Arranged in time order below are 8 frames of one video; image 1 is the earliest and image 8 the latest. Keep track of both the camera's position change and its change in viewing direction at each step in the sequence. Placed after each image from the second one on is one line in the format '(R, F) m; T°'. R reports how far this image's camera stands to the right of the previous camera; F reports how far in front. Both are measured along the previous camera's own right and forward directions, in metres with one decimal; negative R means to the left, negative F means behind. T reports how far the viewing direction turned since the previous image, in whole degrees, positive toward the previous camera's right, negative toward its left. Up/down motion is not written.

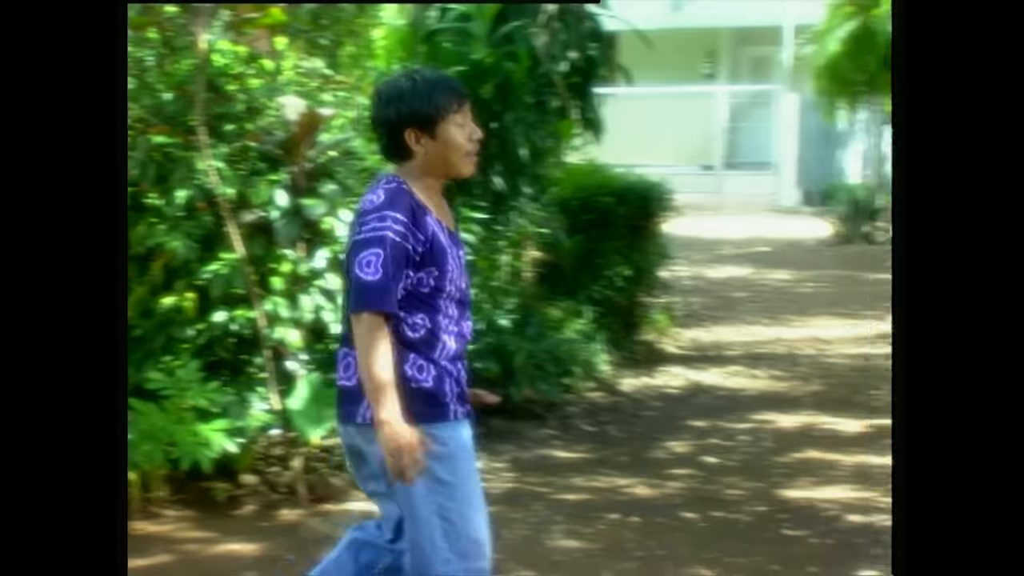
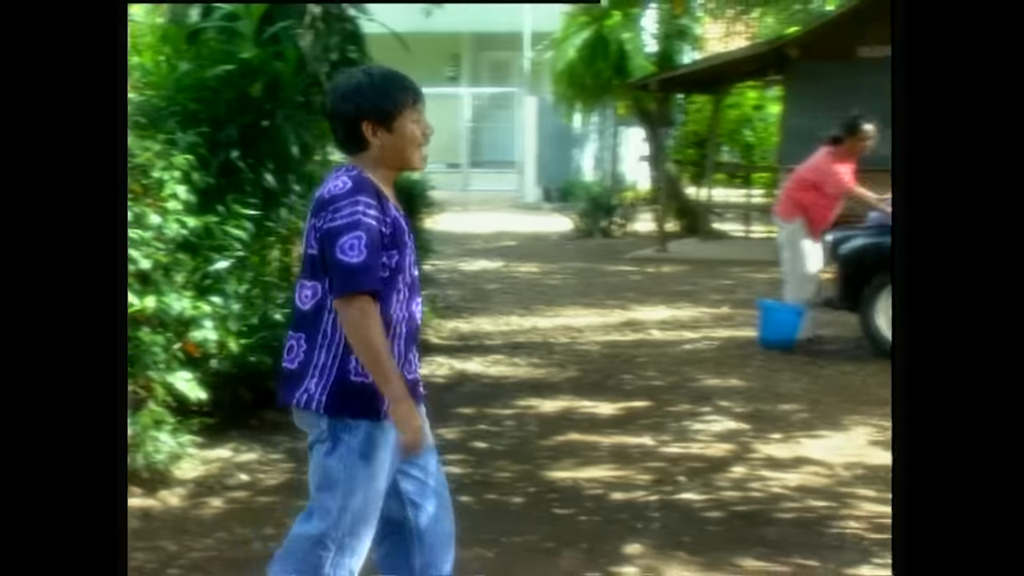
(-0.5, -0.1) m; +12°
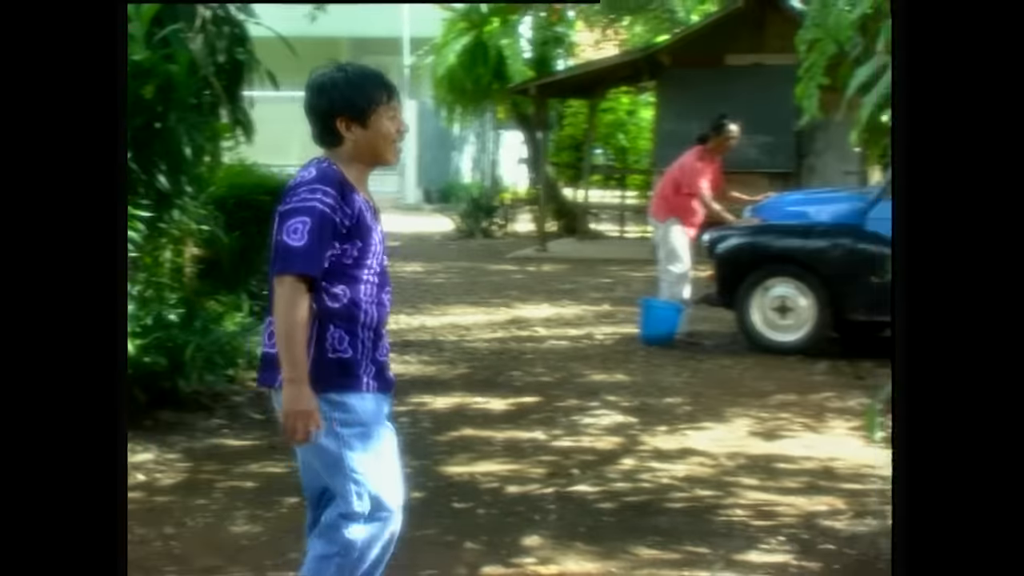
(-0.2, -0.1) m; +5°
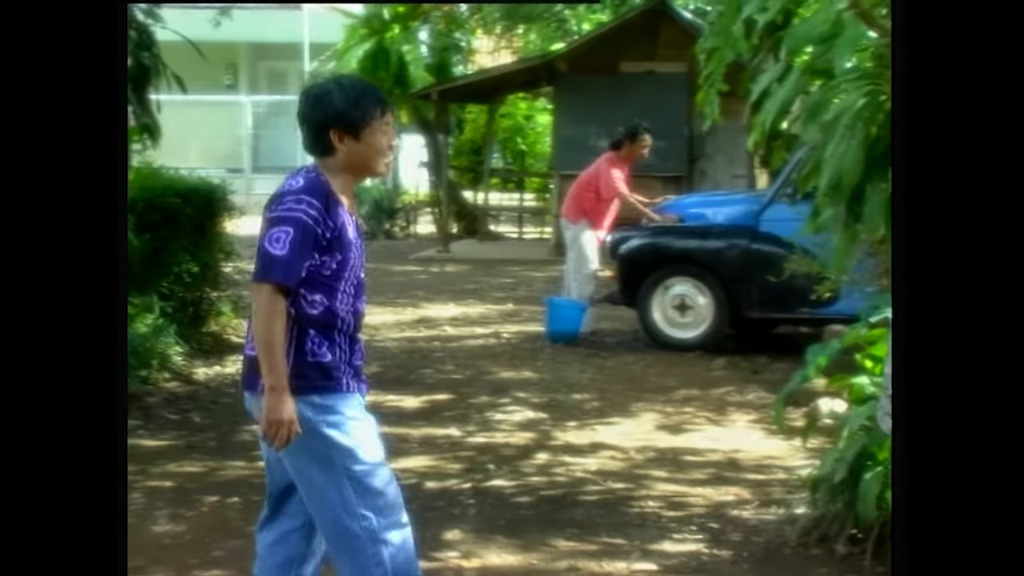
(-0.2, -0.1) m; +5°
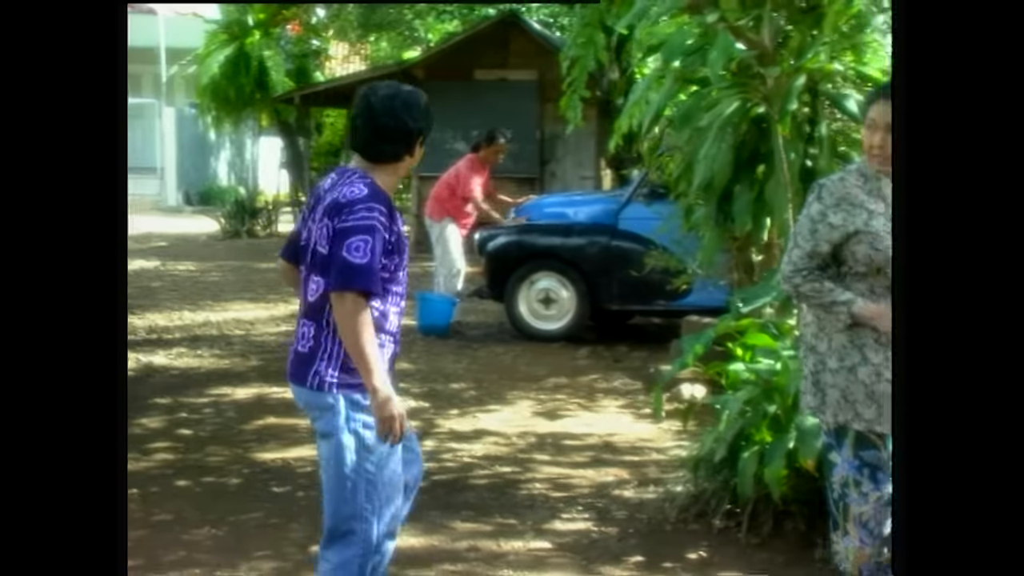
(-0.4, -0.2) m; +8°
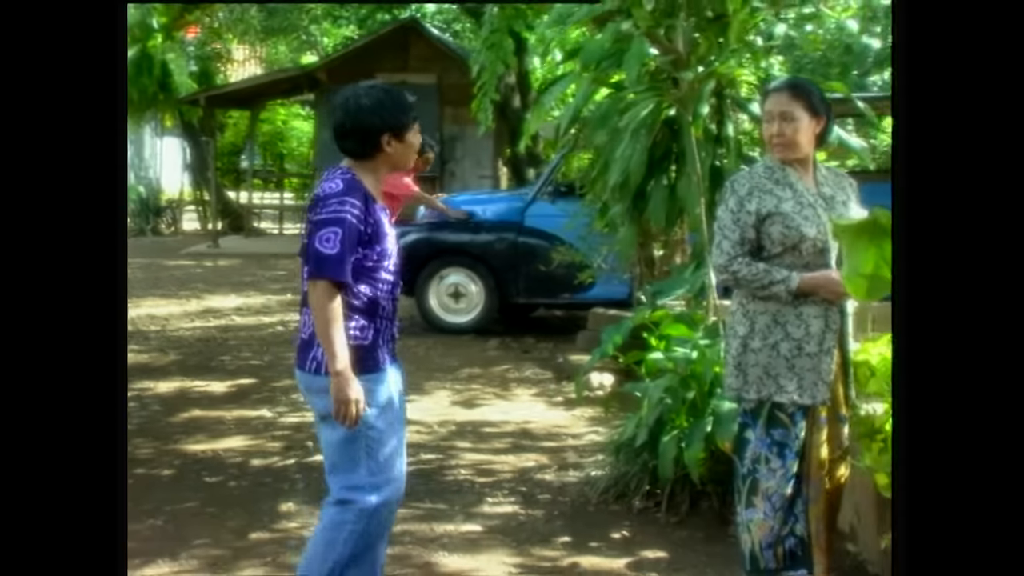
(-0.3, -0.2) m; +6°
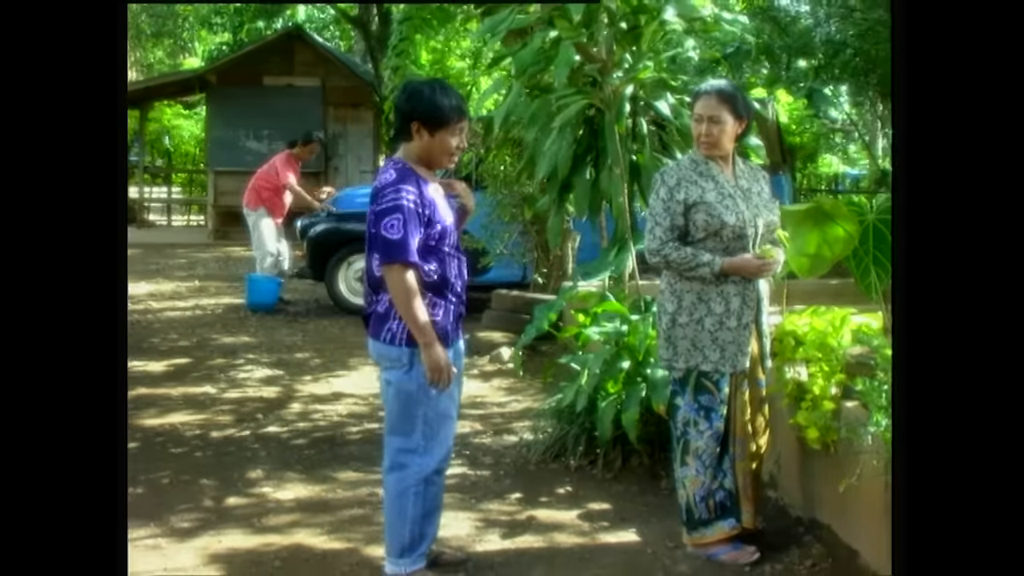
(-0.9, -0.5) m; +11°
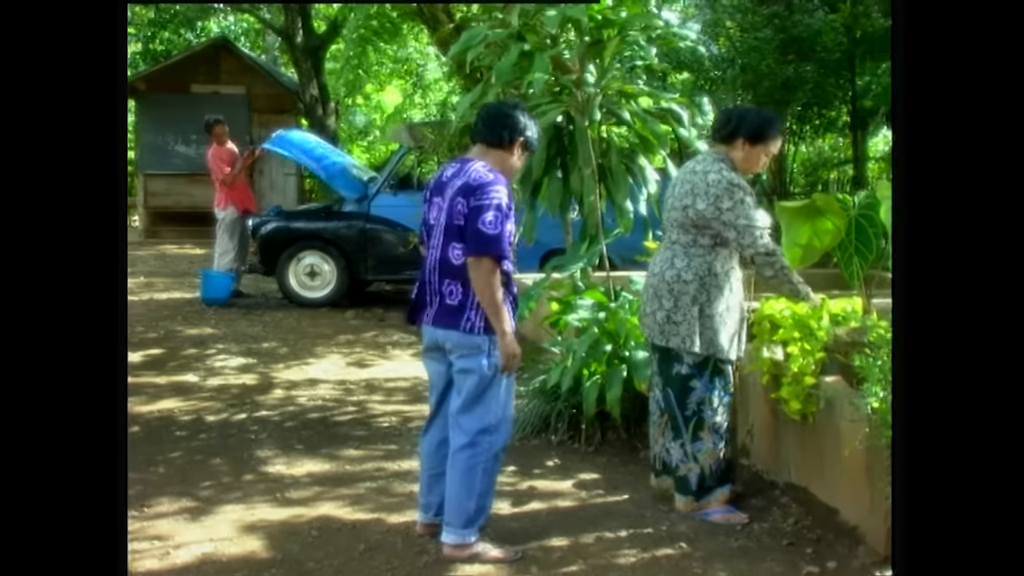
(-1.0, -0.4) m; +10°
